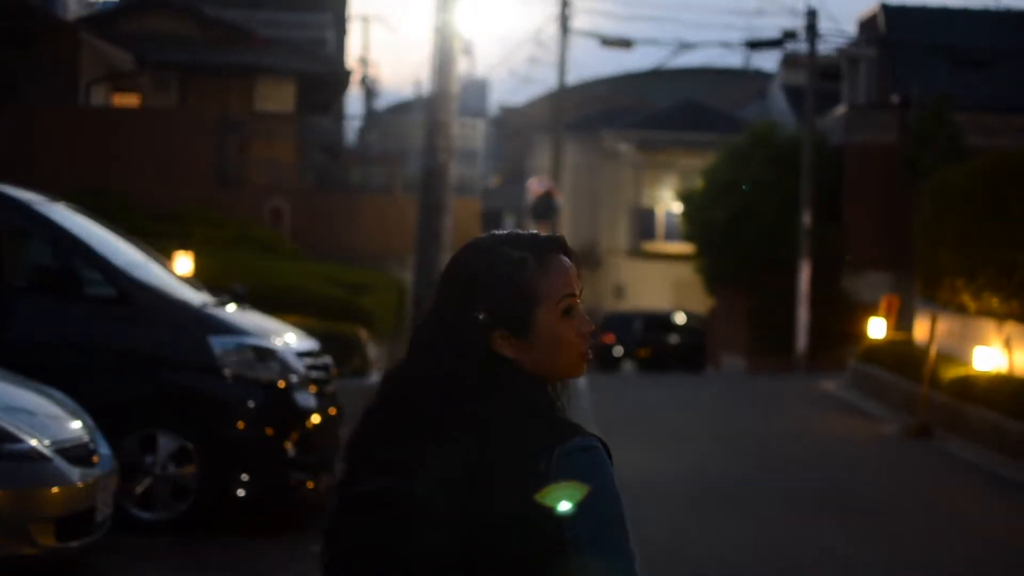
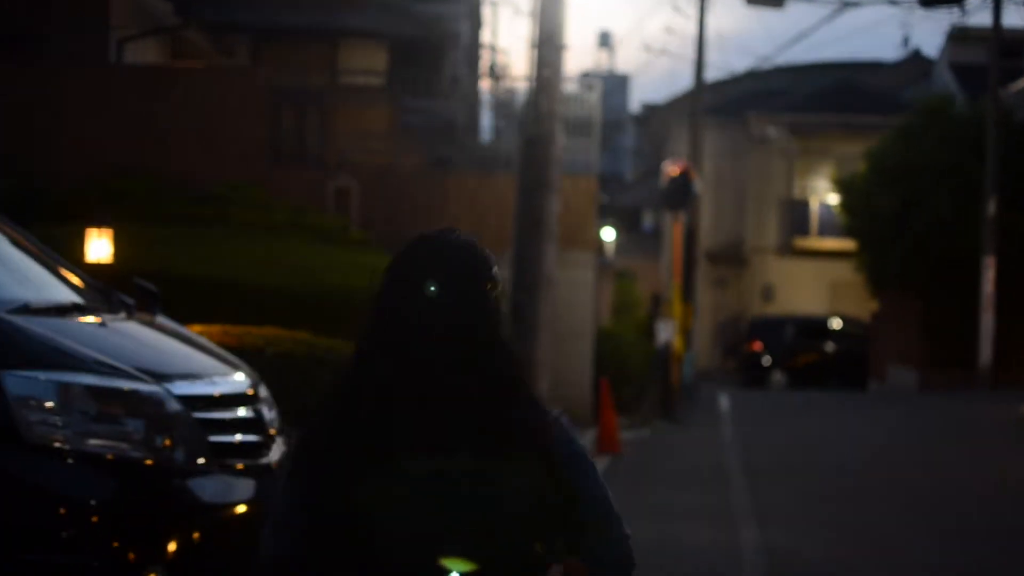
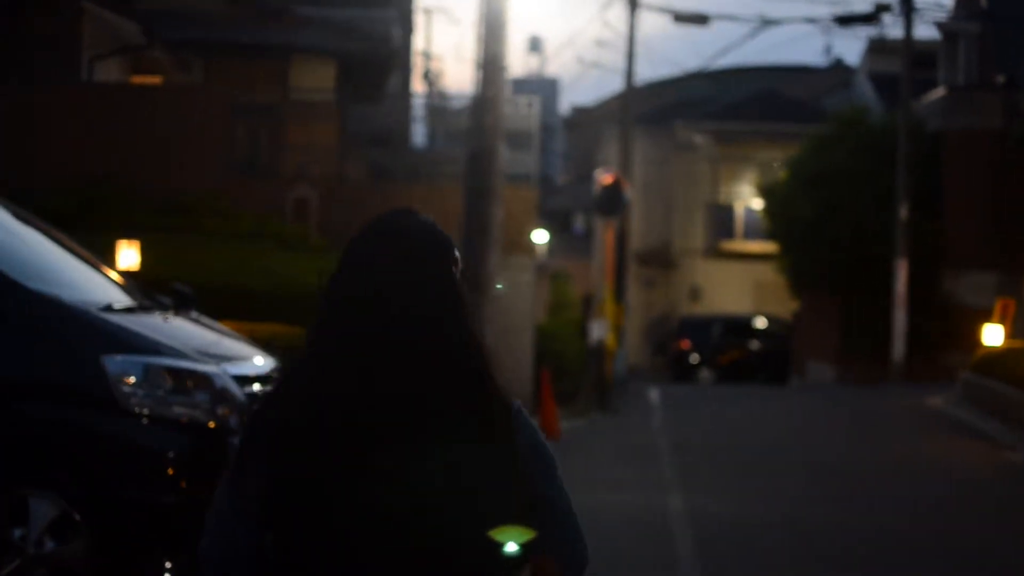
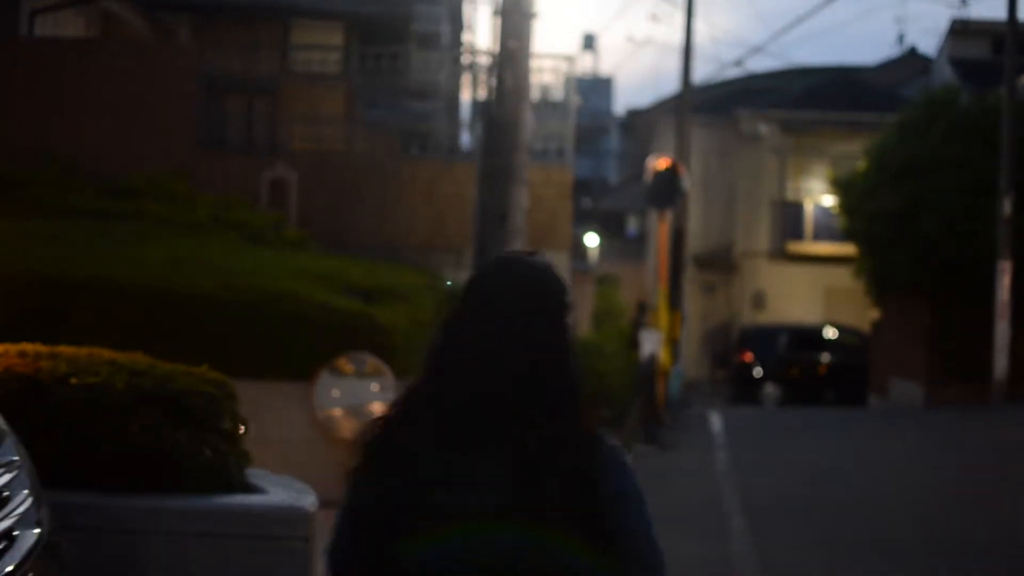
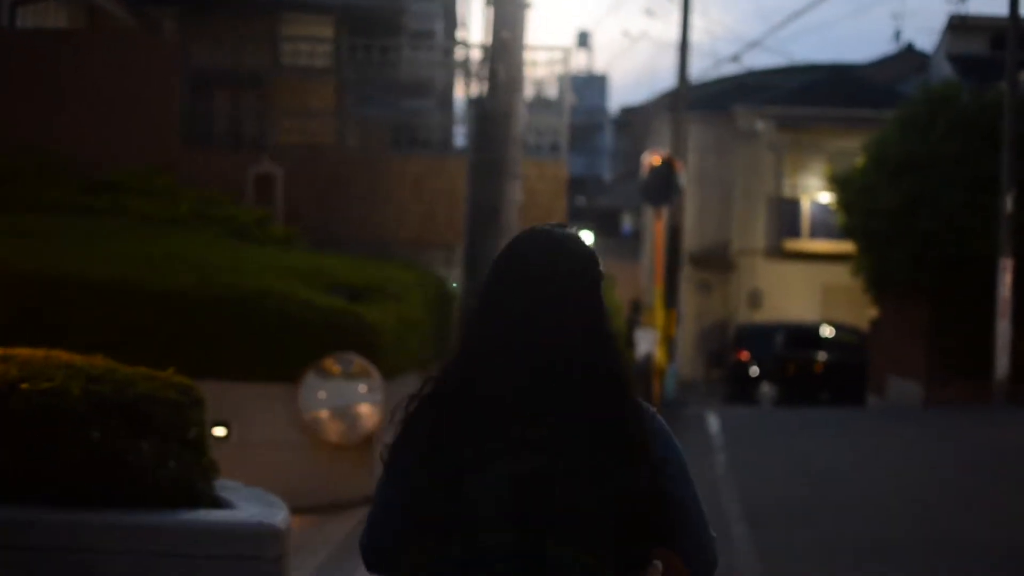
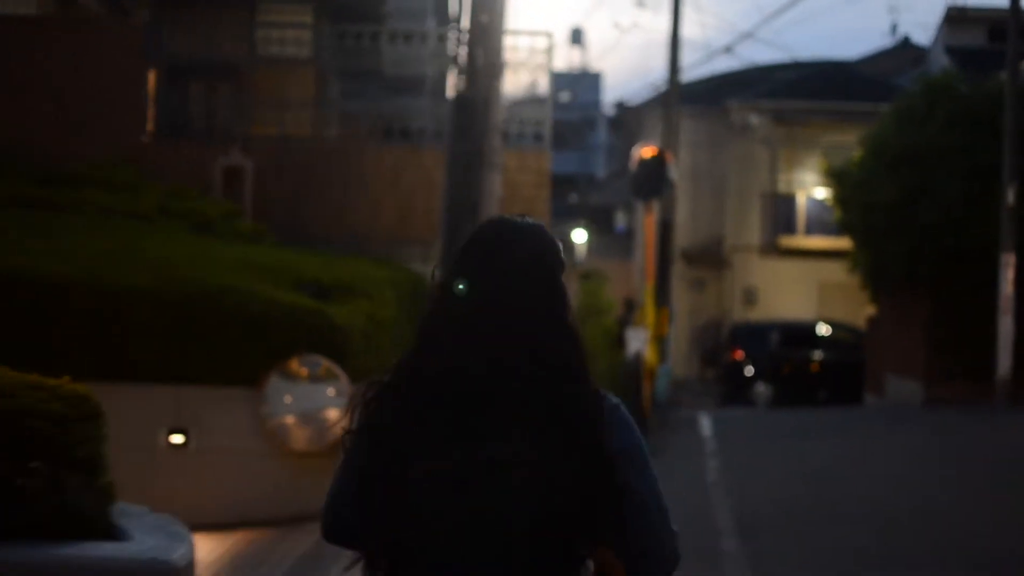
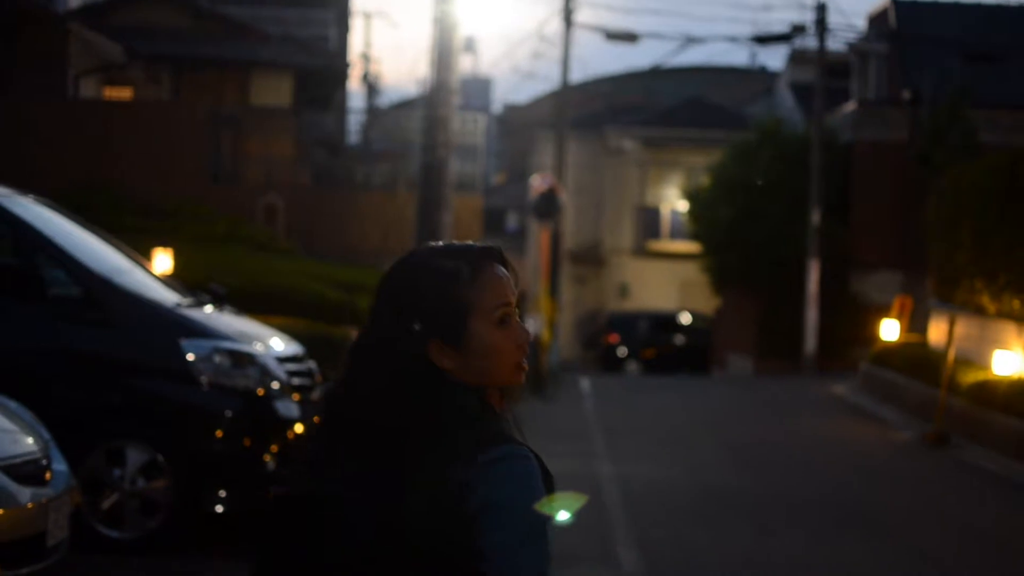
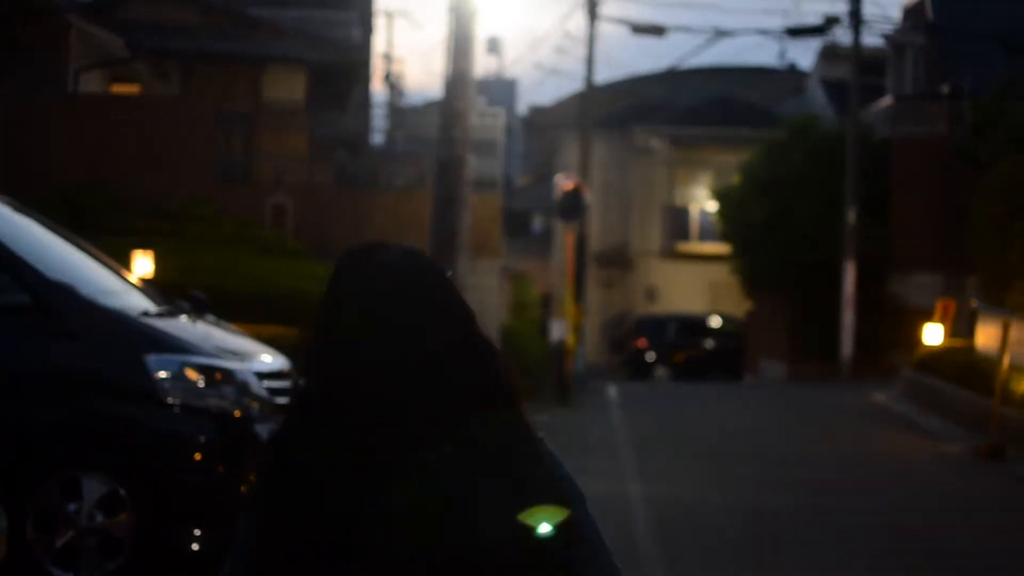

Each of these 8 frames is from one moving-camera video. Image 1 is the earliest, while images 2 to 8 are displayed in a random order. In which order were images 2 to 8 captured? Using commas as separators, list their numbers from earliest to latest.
7, 8, 3, 2, 4, 5, 6
